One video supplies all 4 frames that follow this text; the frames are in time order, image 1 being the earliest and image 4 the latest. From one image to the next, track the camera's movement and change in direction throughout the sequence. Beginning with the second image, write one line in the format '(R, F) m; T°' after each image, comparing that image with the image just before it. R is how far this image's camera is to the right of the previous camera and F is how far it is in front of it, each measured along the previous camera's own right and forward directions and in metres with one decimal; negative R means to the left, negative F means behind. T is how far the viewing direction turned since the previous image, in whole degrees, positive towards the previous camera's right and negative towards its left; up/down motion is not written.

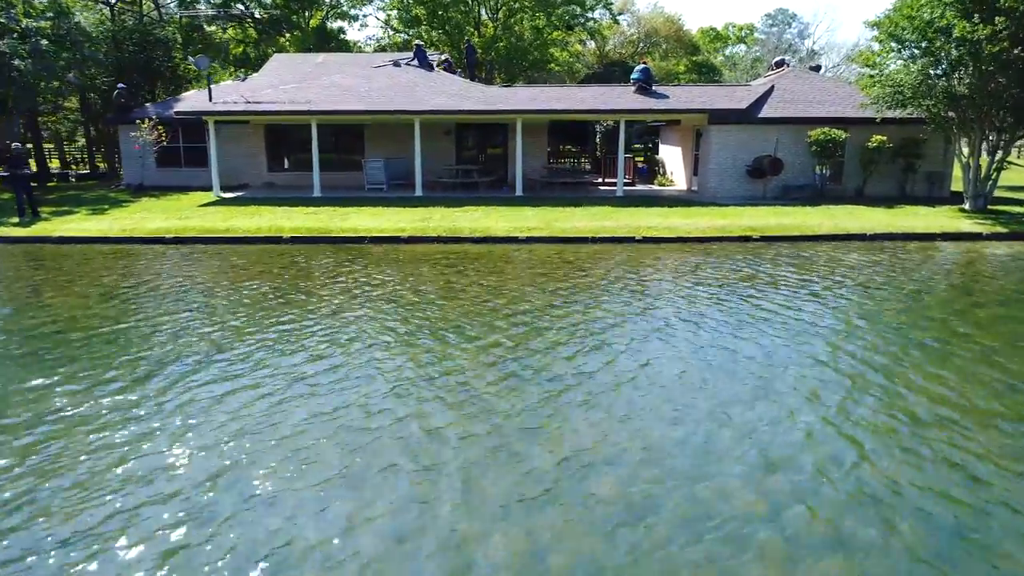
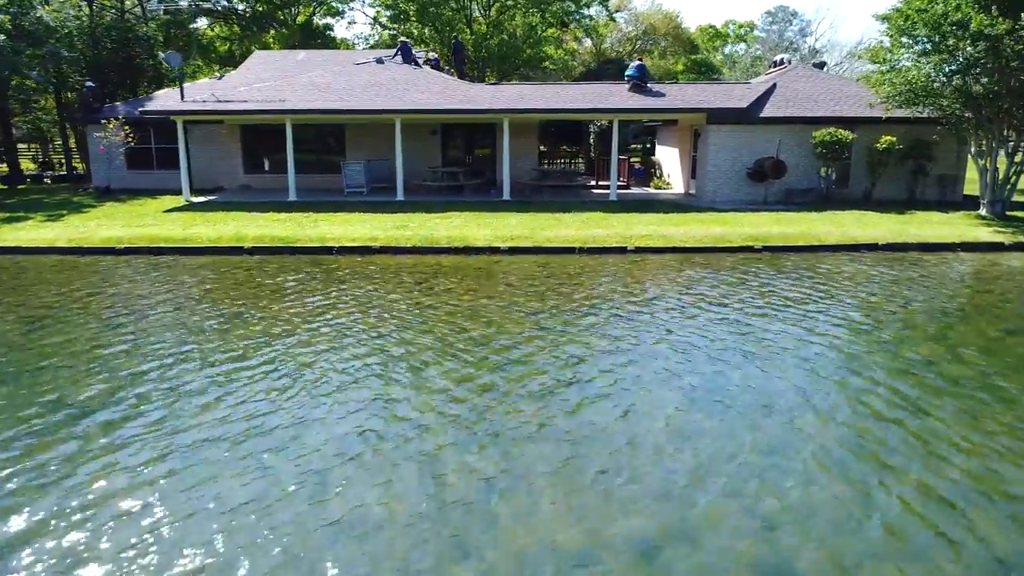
(+0.3, +1.2) m; 0°
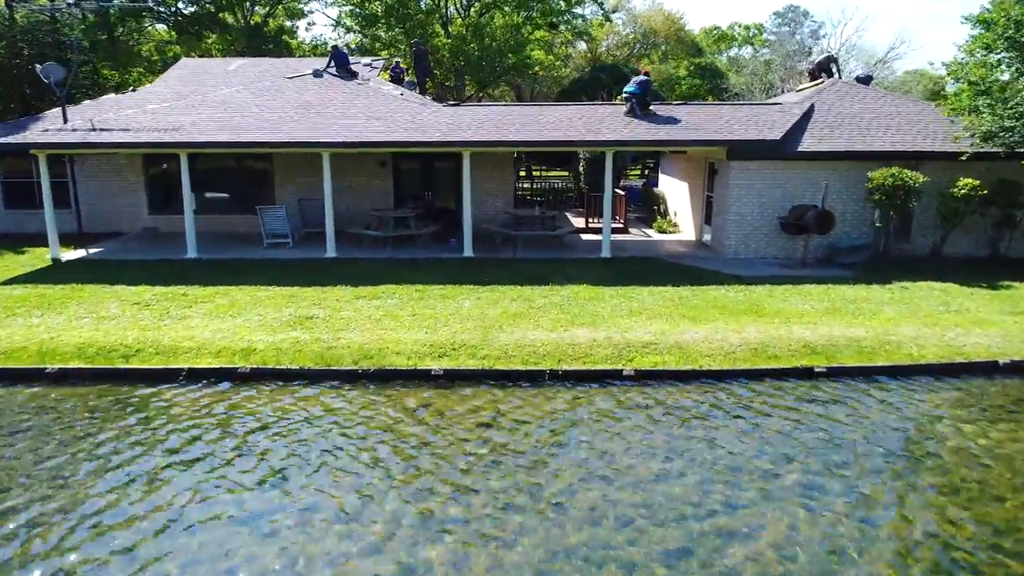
(+0.6, +4.8) m; 0°
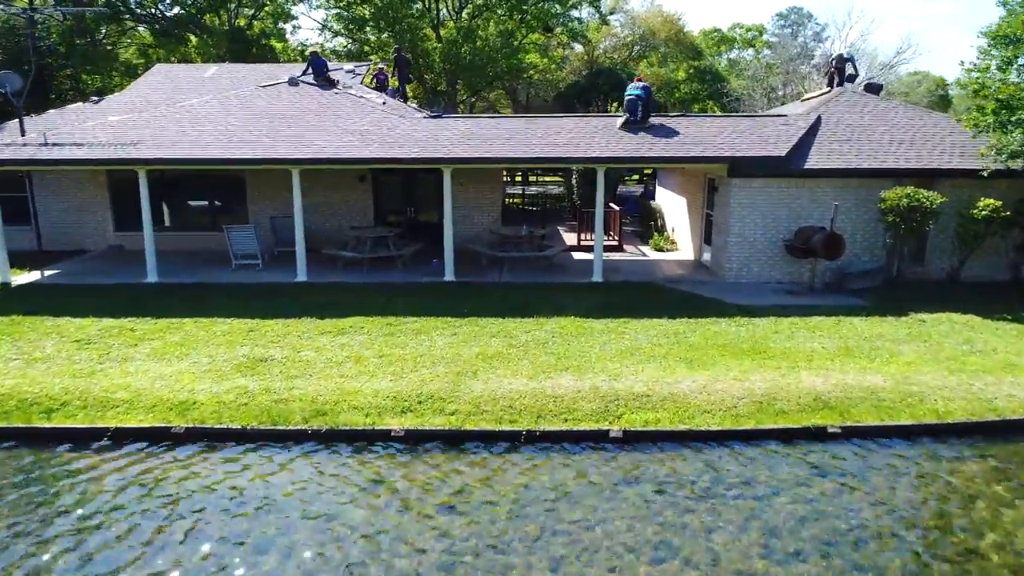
(+0.2, +1.2) m; 0°
